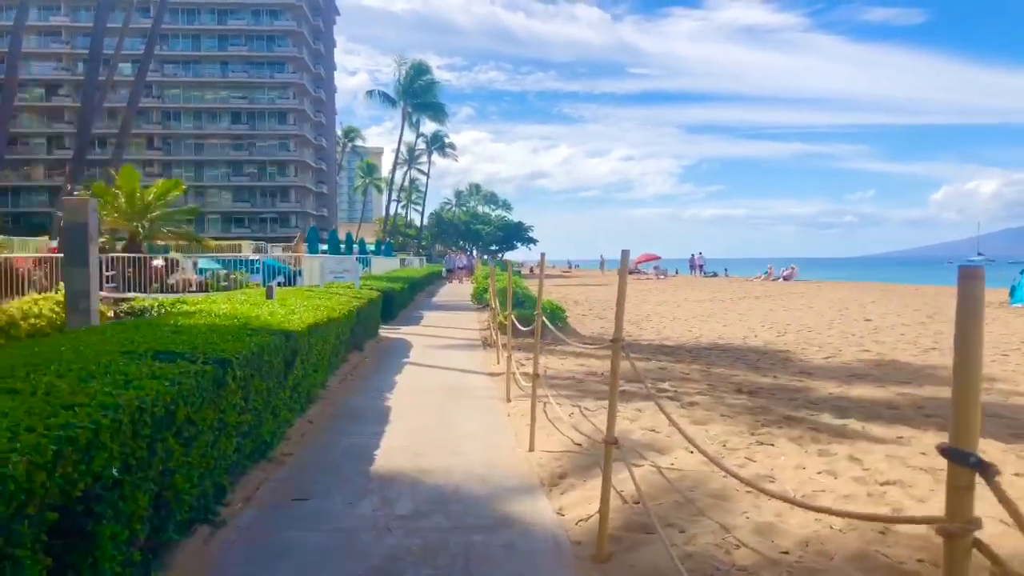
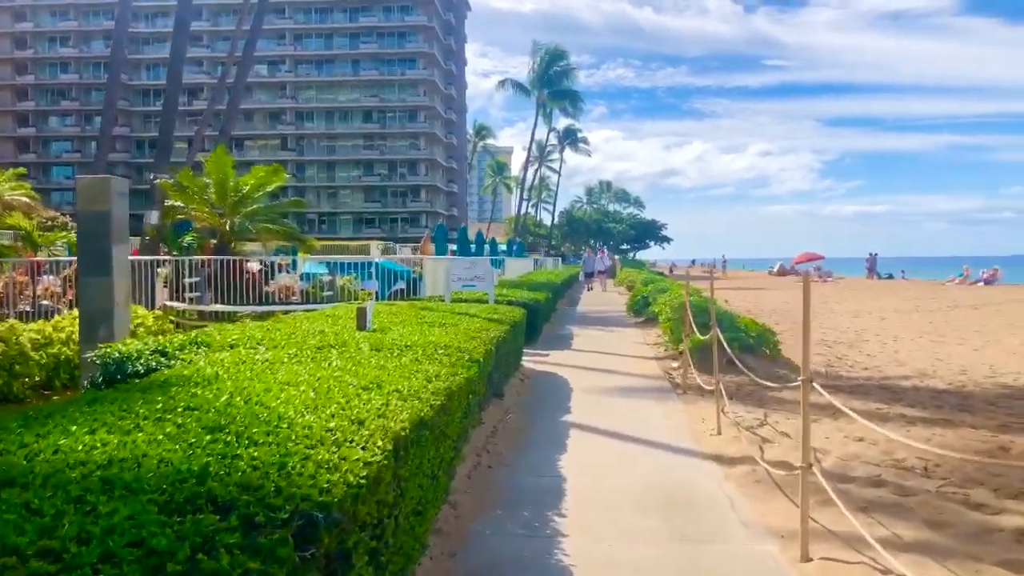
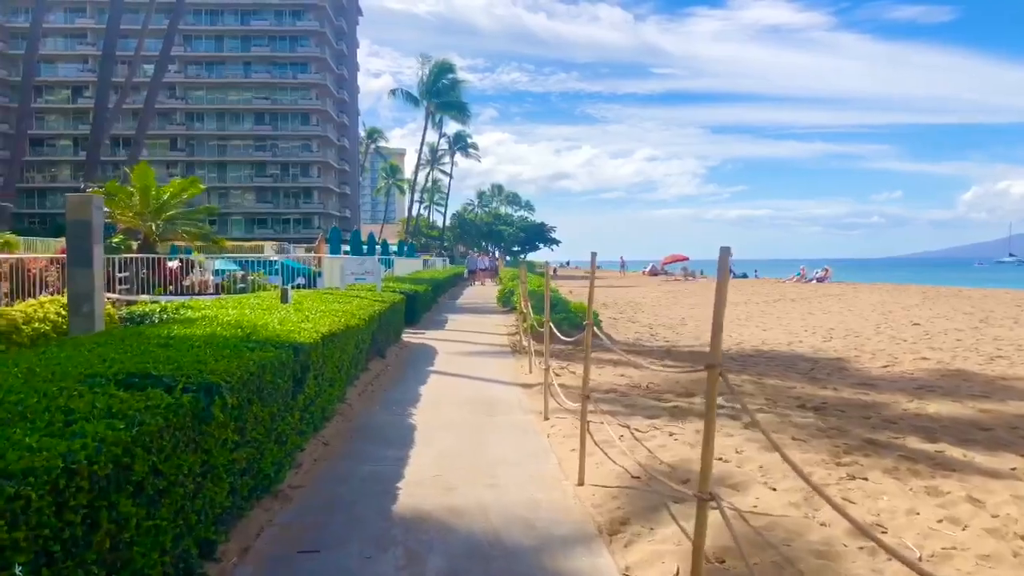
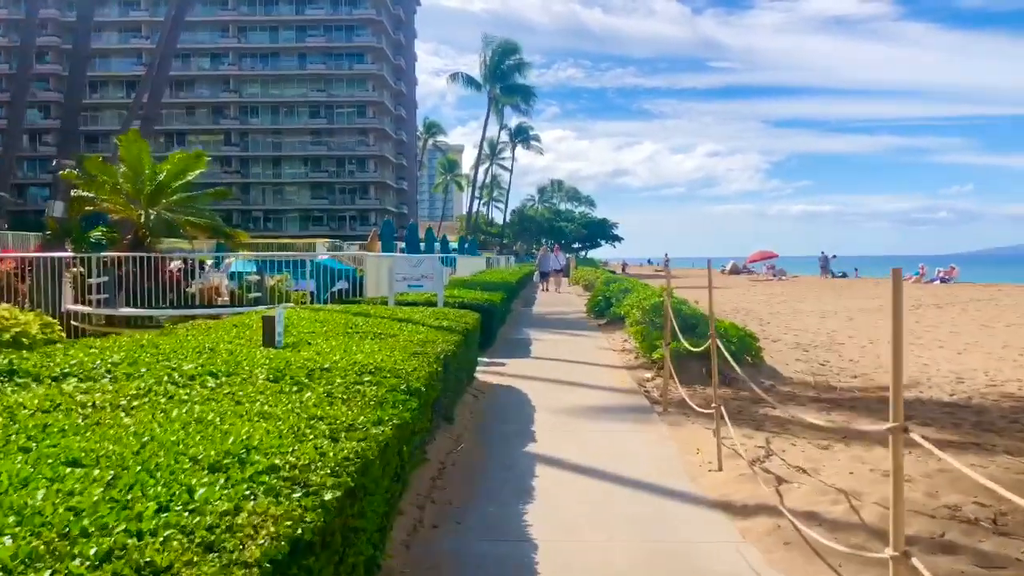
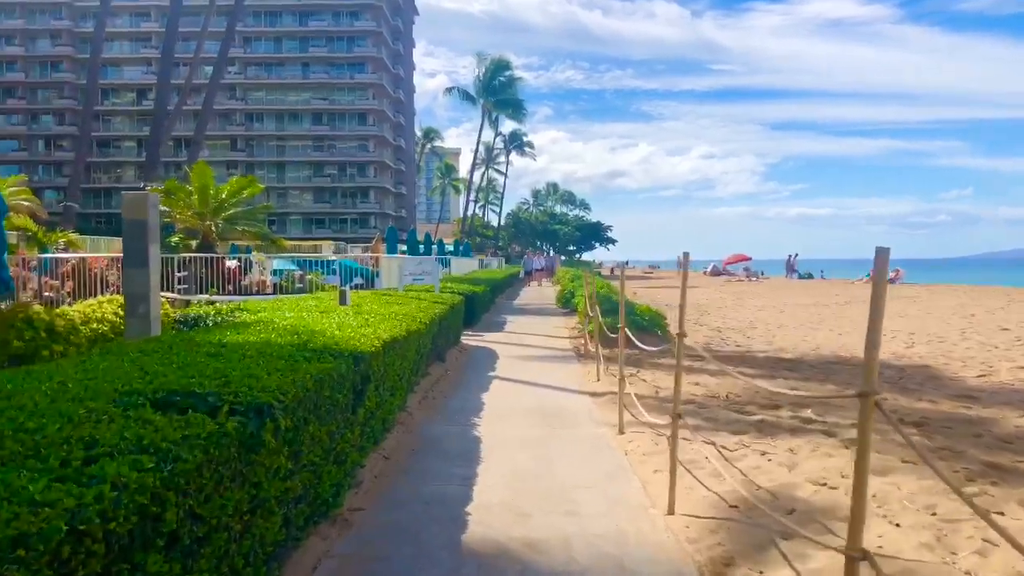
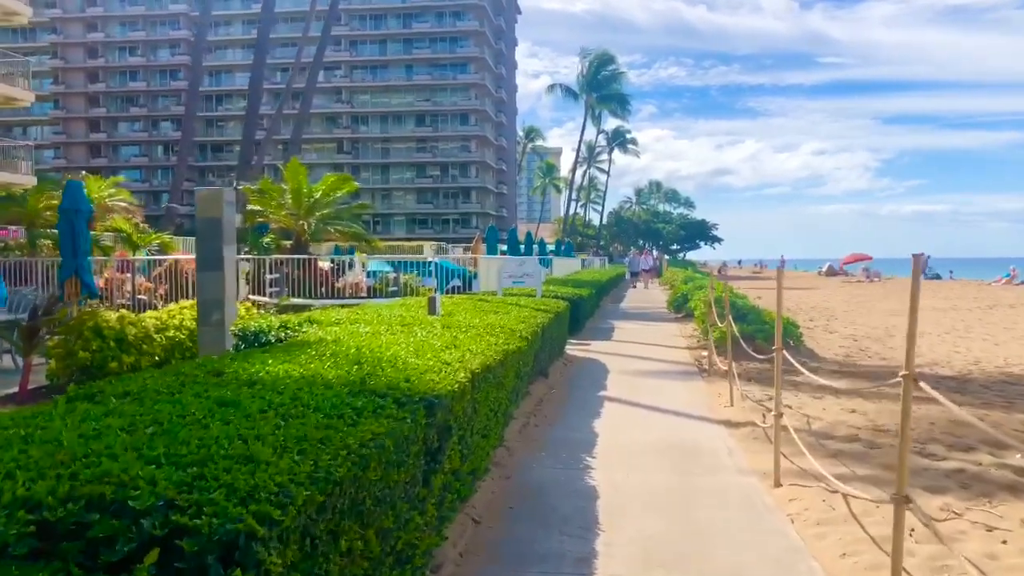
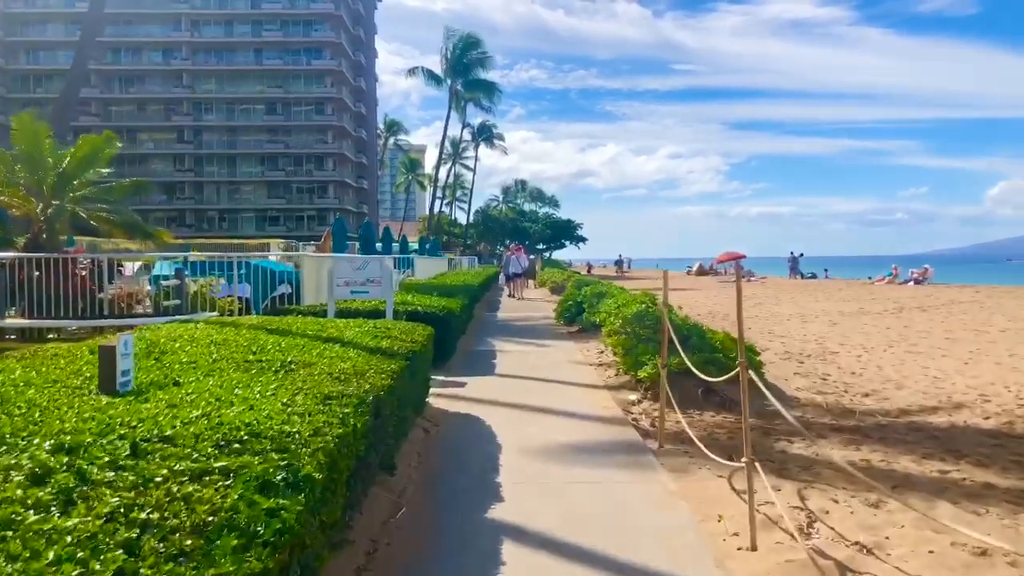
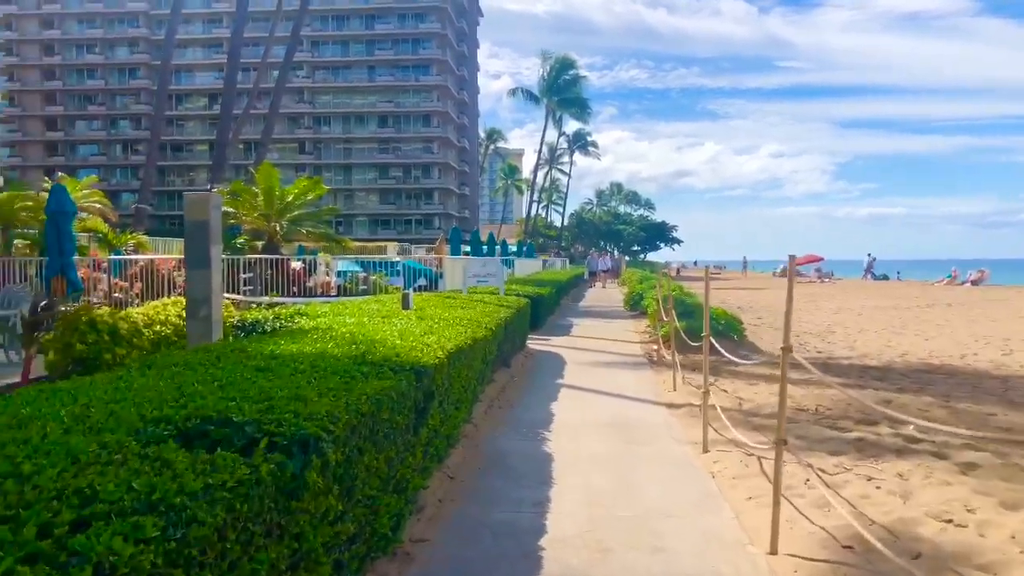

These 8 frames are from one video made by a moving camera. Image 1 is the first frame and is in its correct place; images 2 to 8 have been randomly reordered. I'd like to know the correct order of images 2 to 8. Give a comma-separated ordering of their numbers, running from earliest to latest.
3, 5, 8, 6, 2, 4, 7
